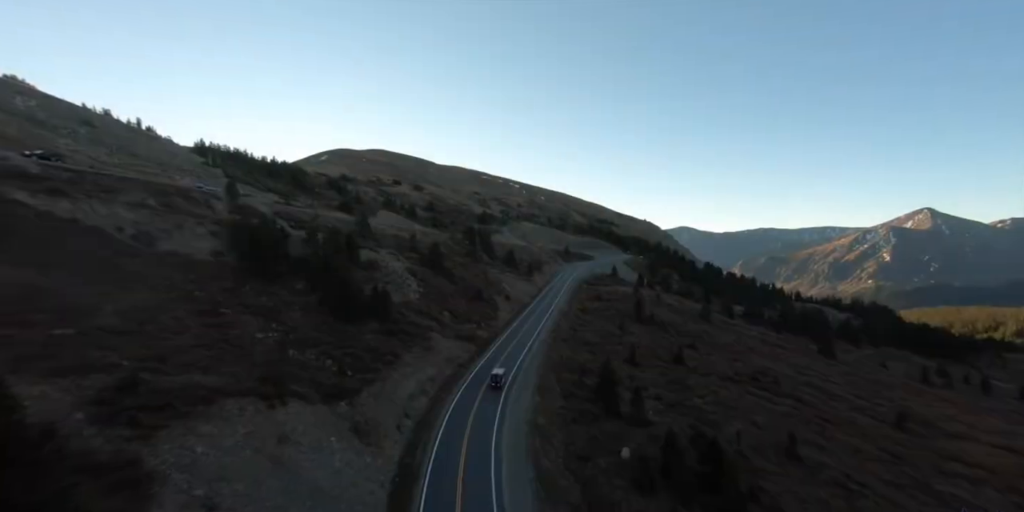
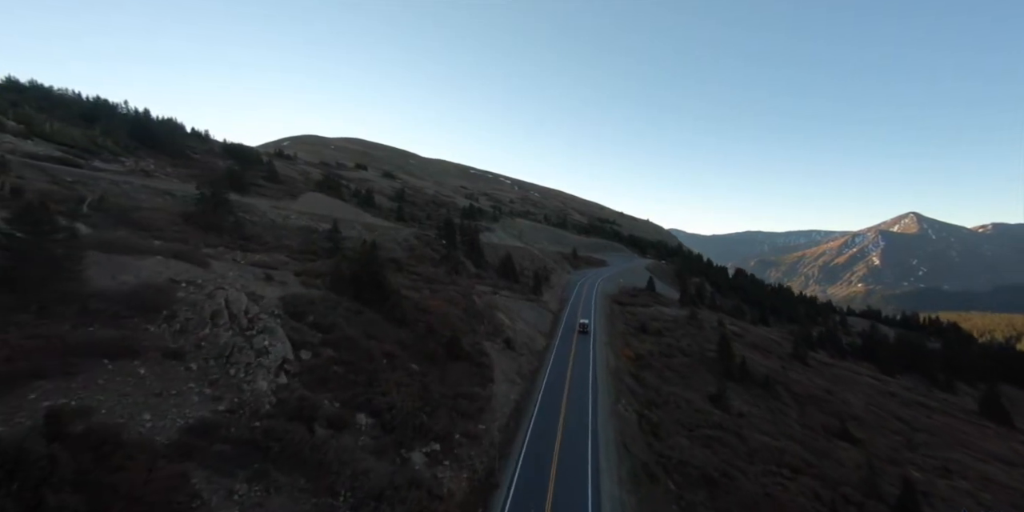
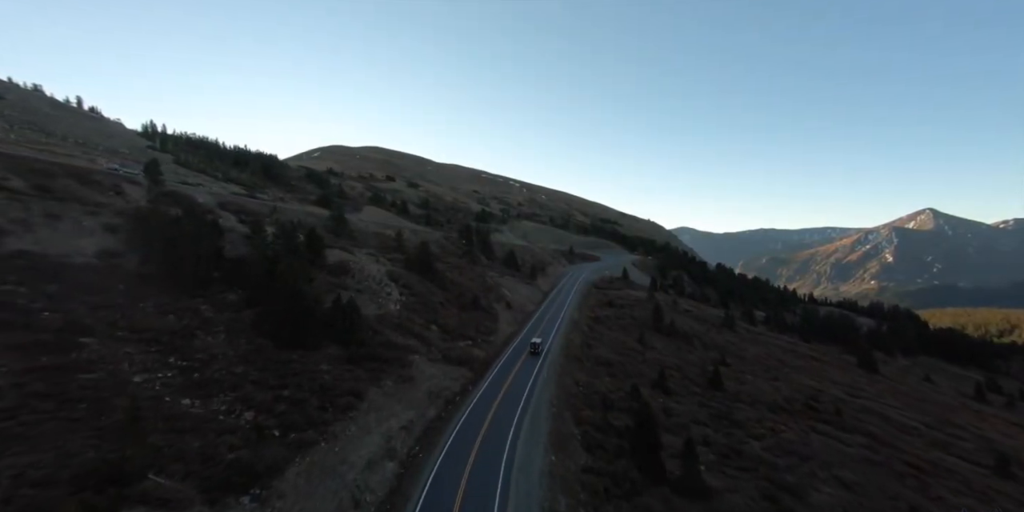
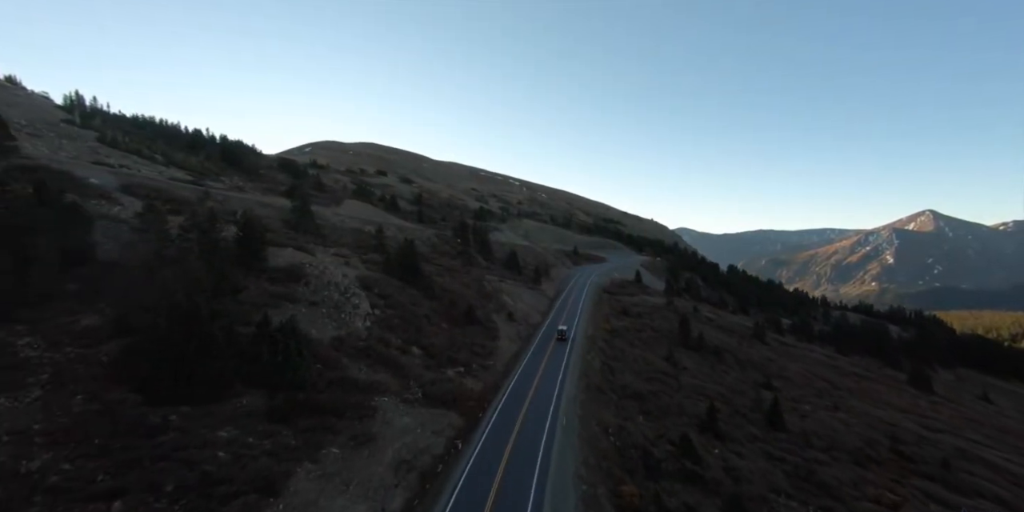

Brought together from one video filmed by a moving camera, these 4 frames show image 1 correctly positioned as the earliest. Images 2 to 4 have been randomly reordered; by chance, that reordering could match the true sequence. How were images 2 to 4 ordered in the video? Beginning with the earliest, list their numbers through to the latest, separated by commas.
3, 4, 2
